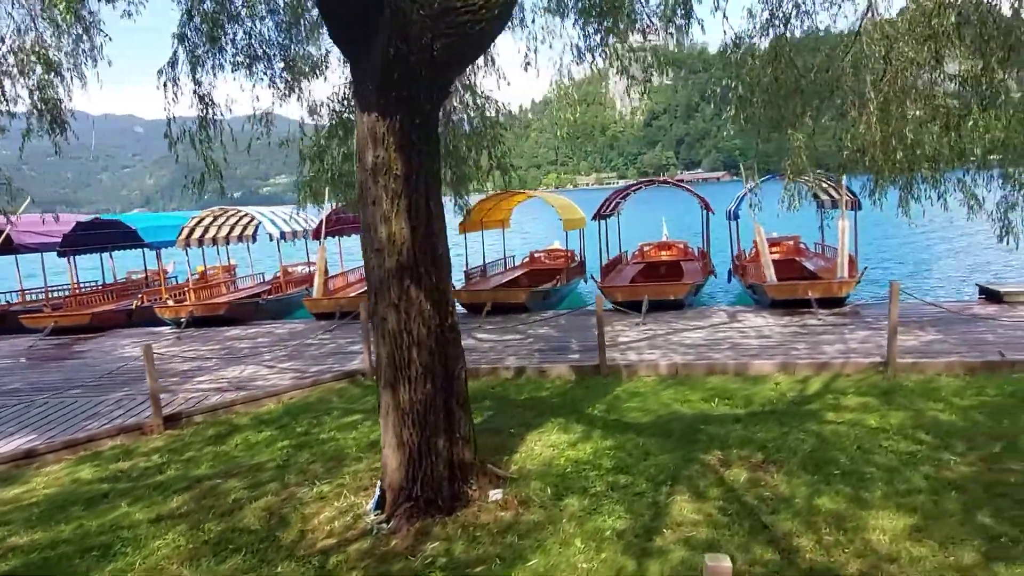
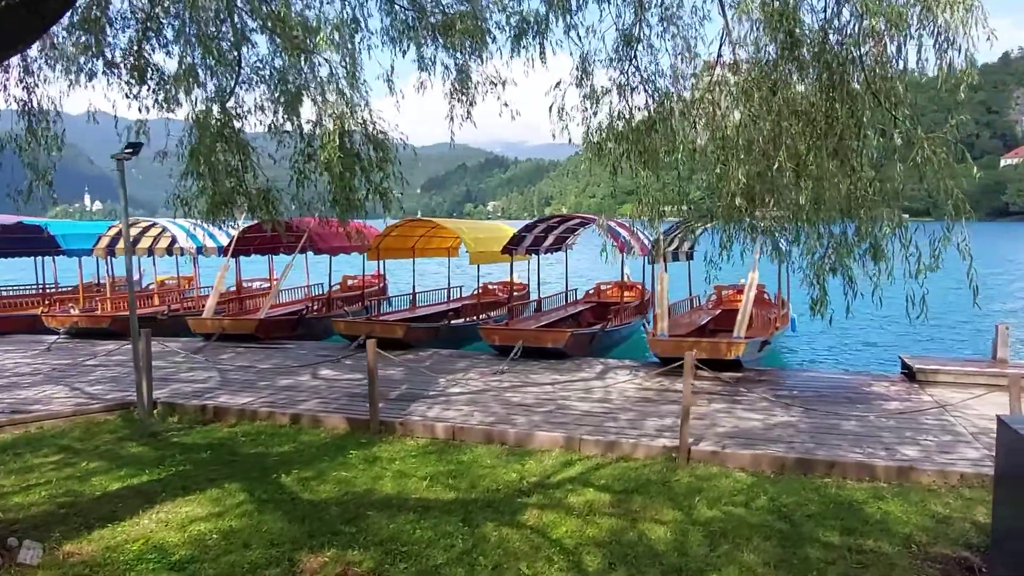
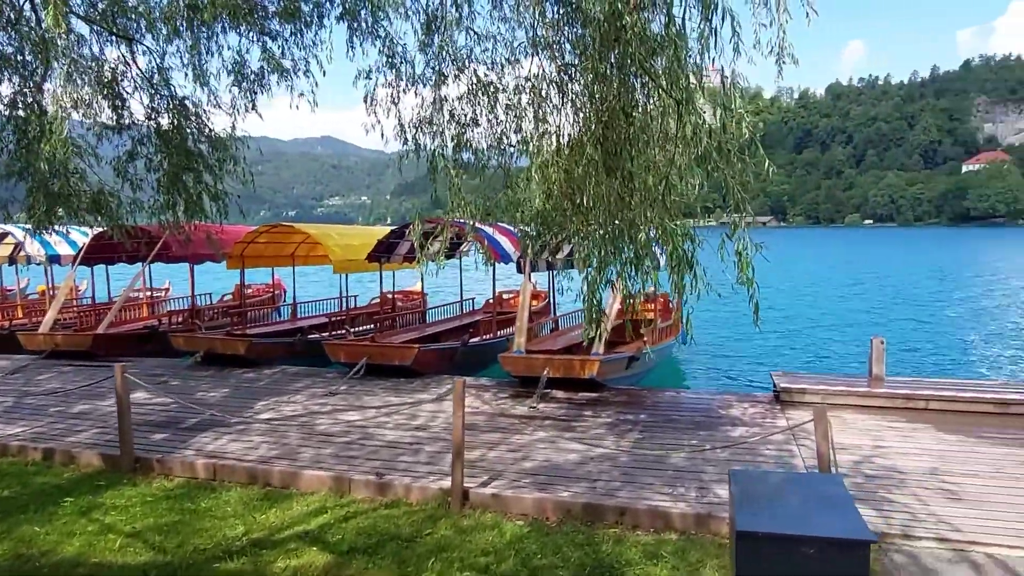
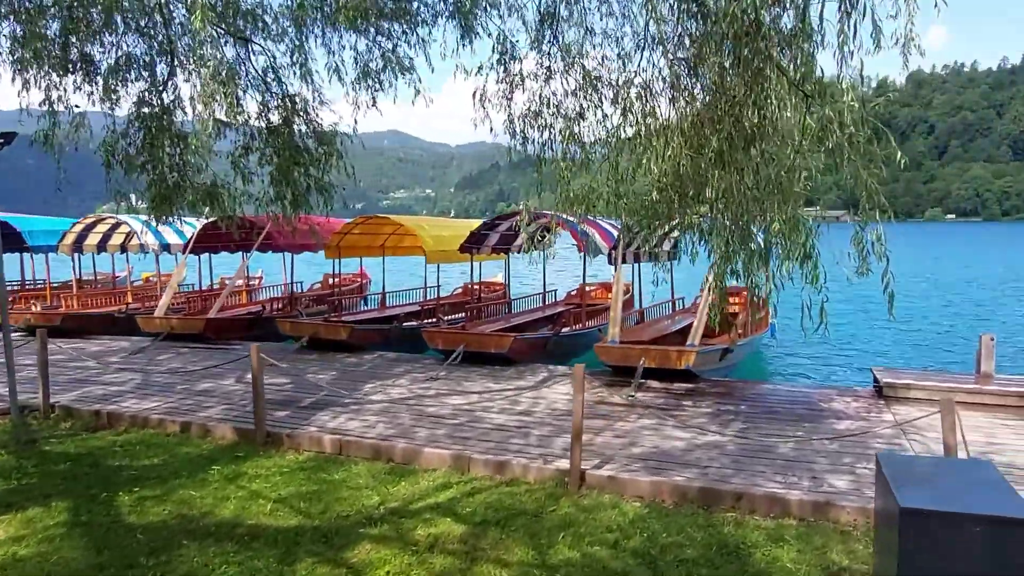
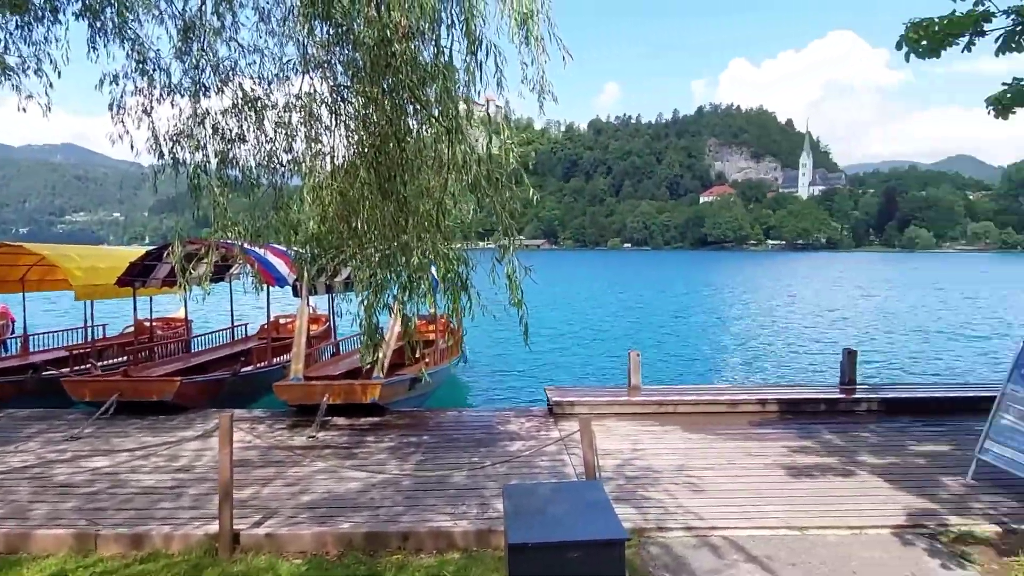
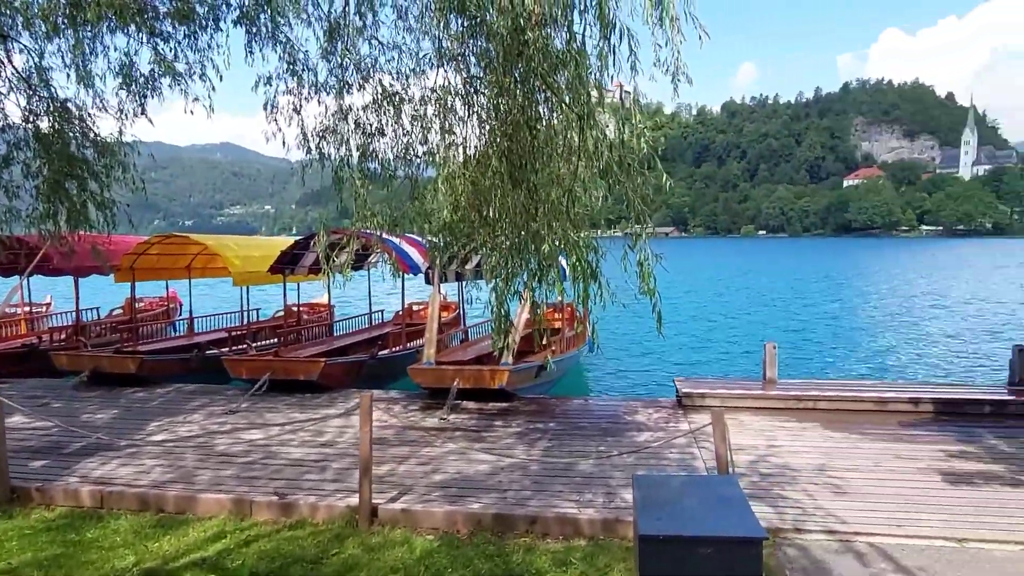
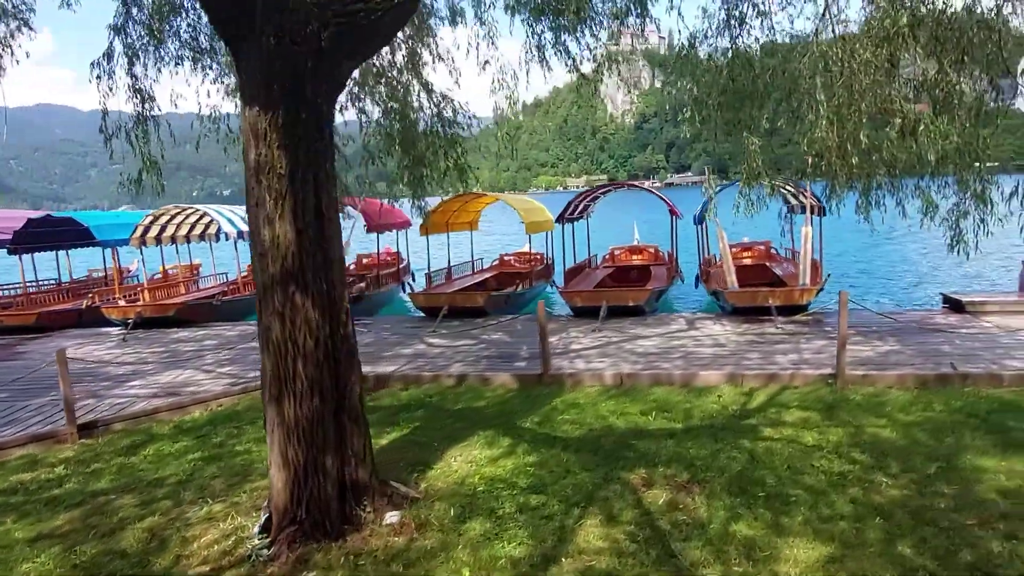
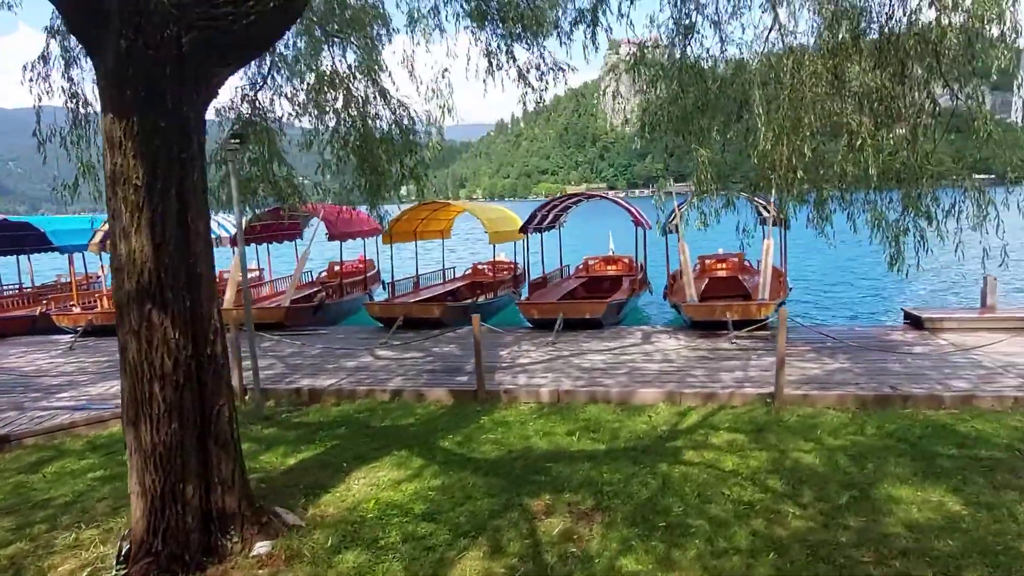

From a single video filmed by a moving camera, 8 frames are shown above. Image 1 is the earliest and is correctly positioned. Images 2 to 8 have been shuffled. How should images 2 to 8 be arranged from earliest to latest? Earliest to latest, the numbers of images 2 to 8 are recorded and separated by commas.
7, 8, 2, 4, 3, 6, 5
